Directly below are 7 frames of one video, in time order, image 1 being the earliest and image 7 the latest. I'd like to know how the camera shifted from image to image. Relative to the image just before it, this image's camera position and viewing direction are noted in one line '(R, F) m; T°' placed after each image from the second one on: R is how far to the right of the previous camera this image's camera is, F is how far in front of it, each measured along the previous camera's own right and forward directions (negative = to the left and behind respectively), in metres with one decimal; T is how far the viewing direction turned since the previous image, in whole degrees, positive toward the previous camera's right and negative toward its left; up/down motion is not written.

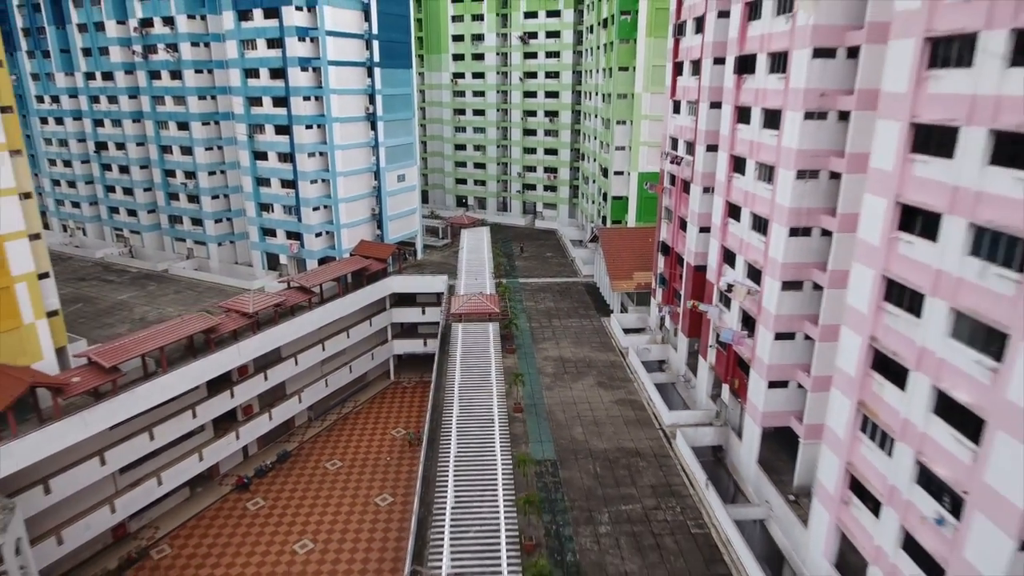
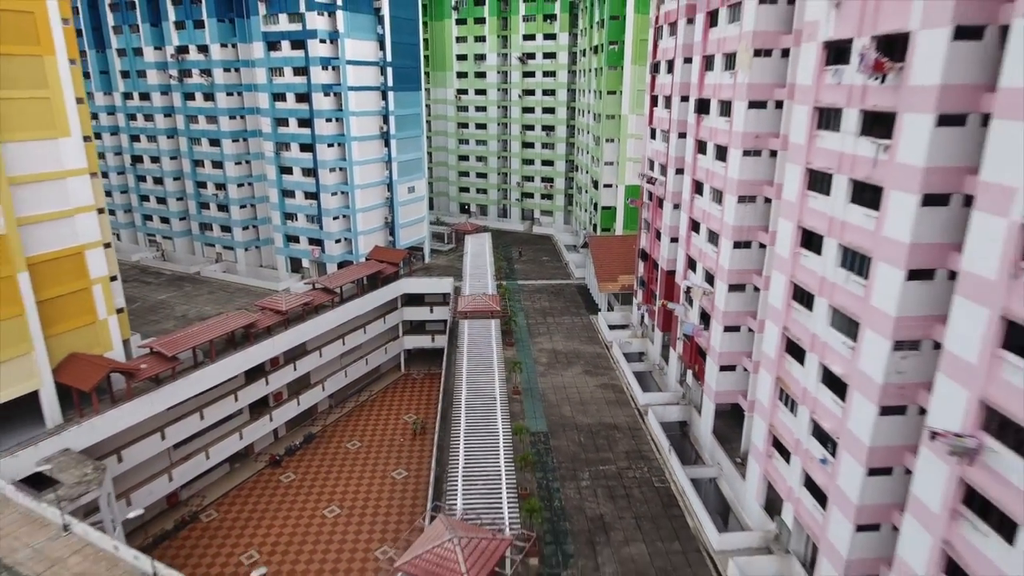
(0.0, -4.8) m; 0°
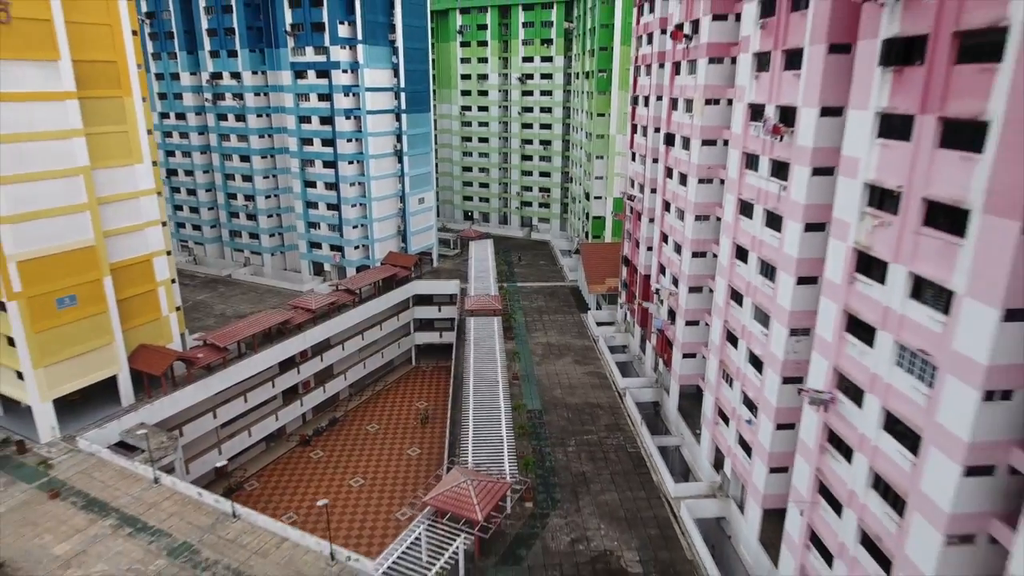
(0.0, -5.6) m; 0°
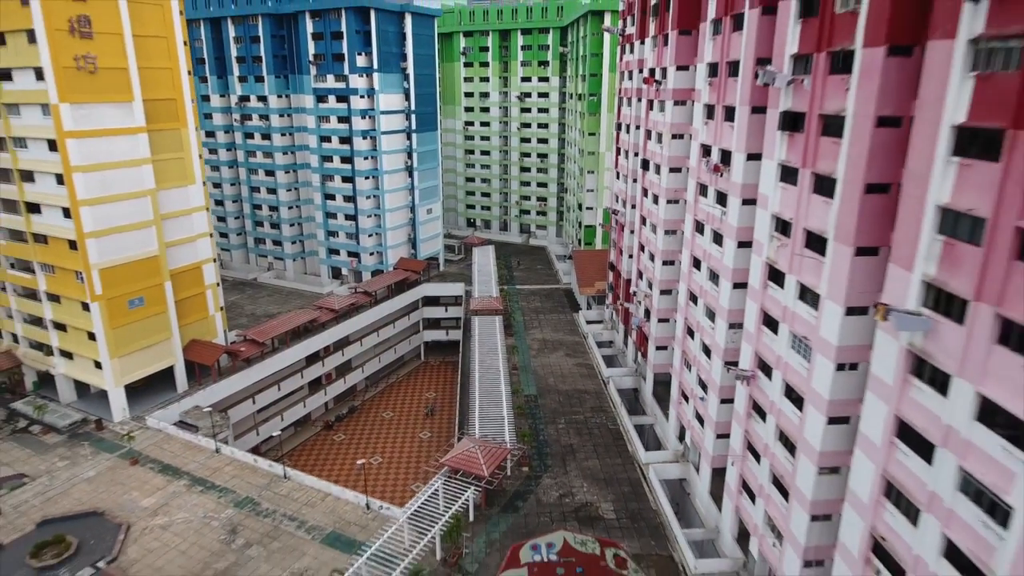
(+0.1, -5.7) m; 0°
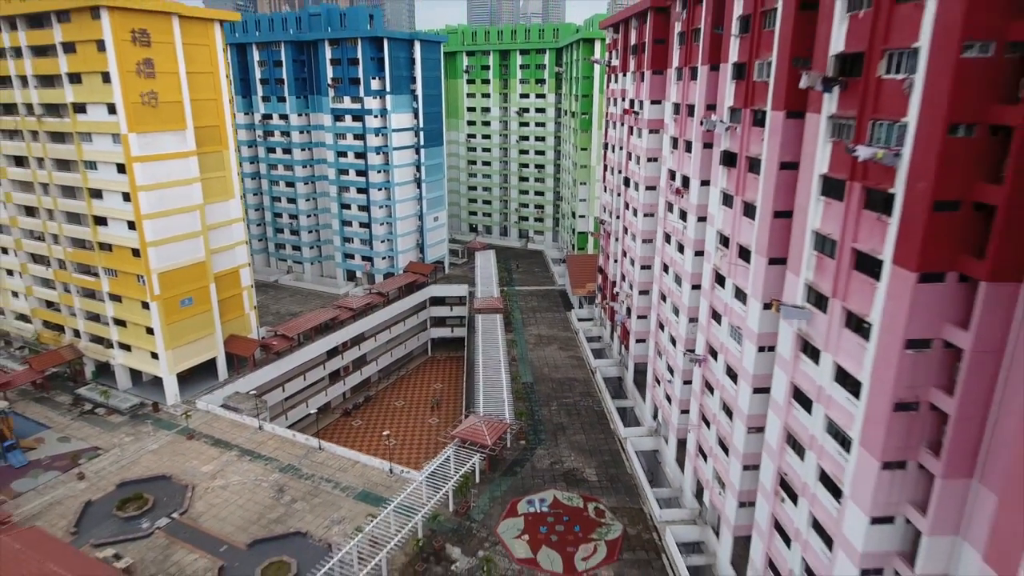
(+0.1, -5.8) m; 0°
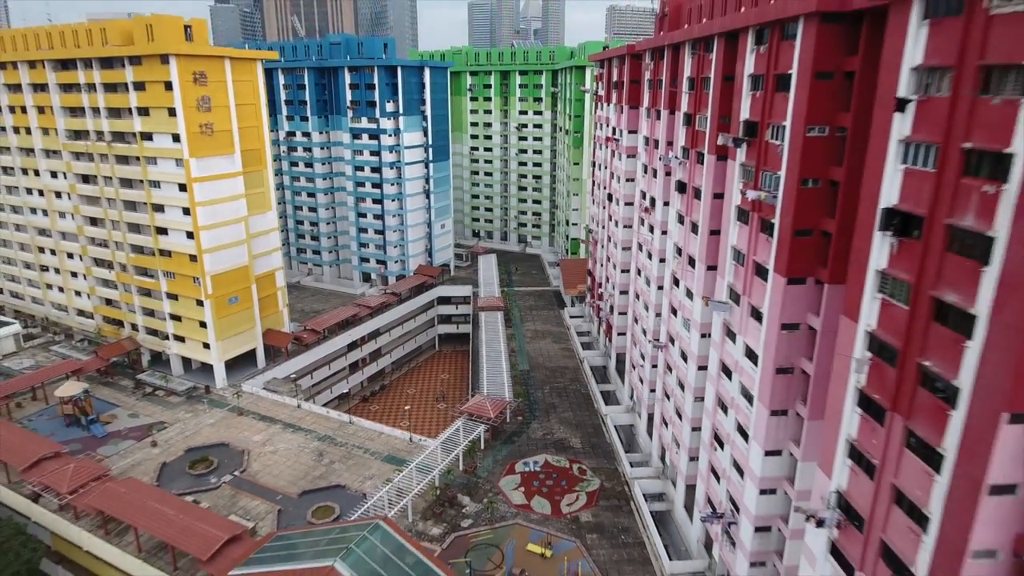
(+0.1, -7.2) m; 0°
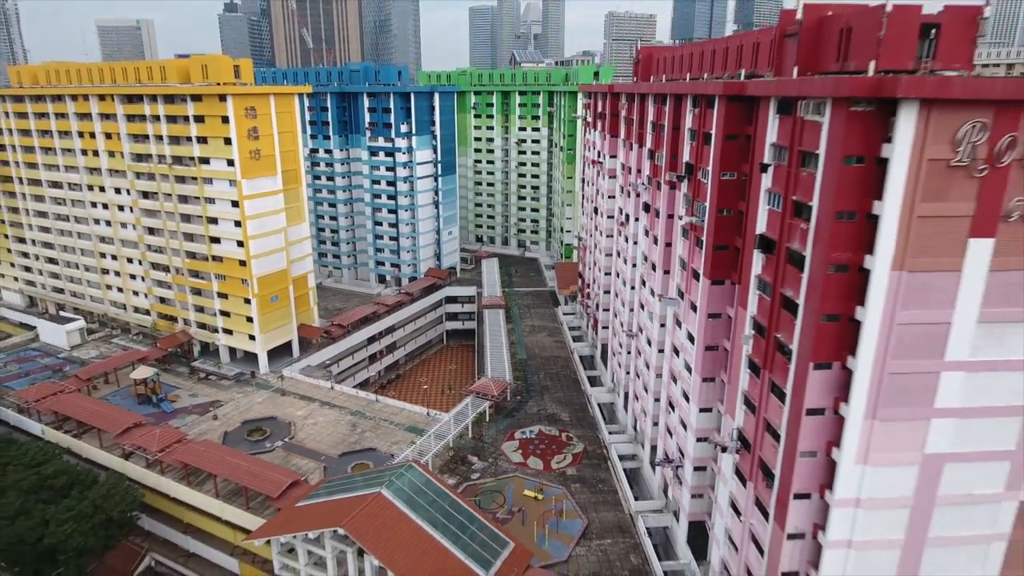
(+0.1, -8.6) m; 0°
